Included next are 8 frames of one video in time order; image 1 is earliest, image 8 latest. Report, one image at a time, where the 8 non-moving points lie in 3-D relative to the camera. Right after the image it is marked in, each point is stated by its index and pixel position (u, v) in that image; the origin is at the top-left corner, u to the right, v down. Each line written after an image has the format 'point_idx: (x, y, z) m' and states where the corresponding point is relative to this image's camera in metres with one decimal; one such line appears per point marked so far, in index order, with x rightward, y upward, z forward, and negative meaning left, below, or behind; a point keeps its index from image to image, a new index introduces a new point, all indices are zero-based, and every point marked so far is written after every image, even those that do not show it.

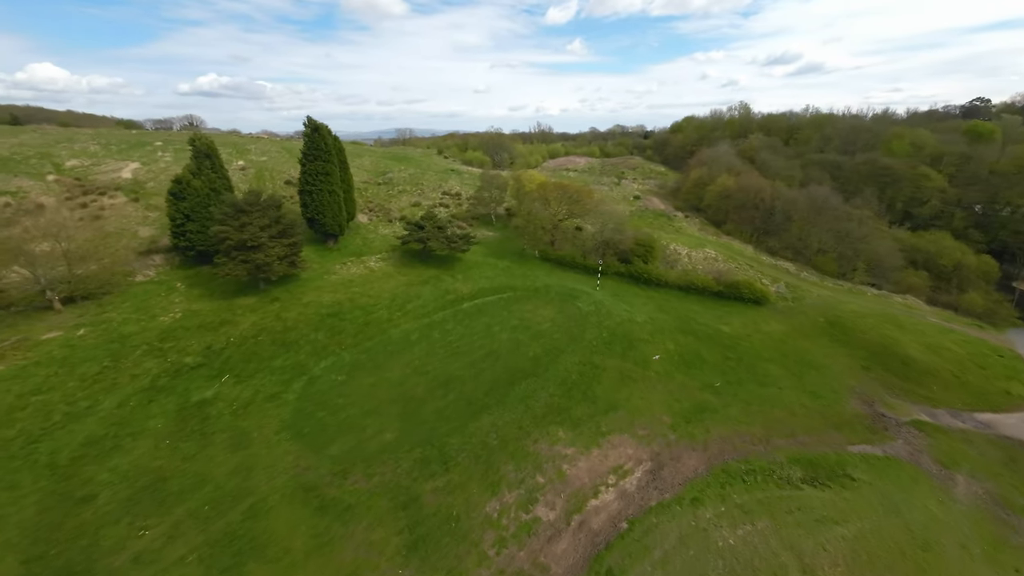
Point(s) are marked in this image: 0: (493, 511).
0: (-0.7, -10.2, +19.2) m
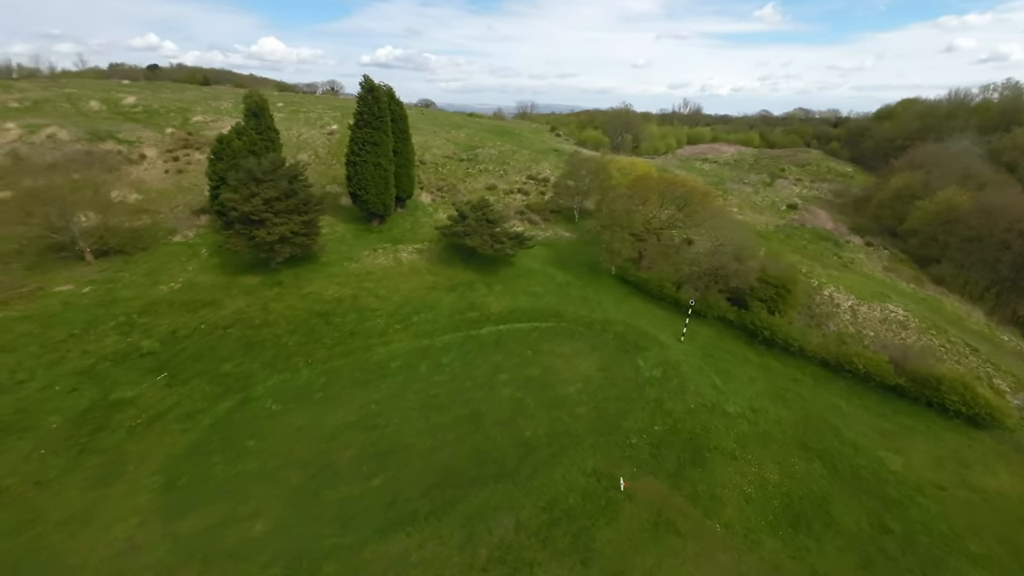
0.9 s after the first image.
0: (-5.1, -12.0, +10.8) m
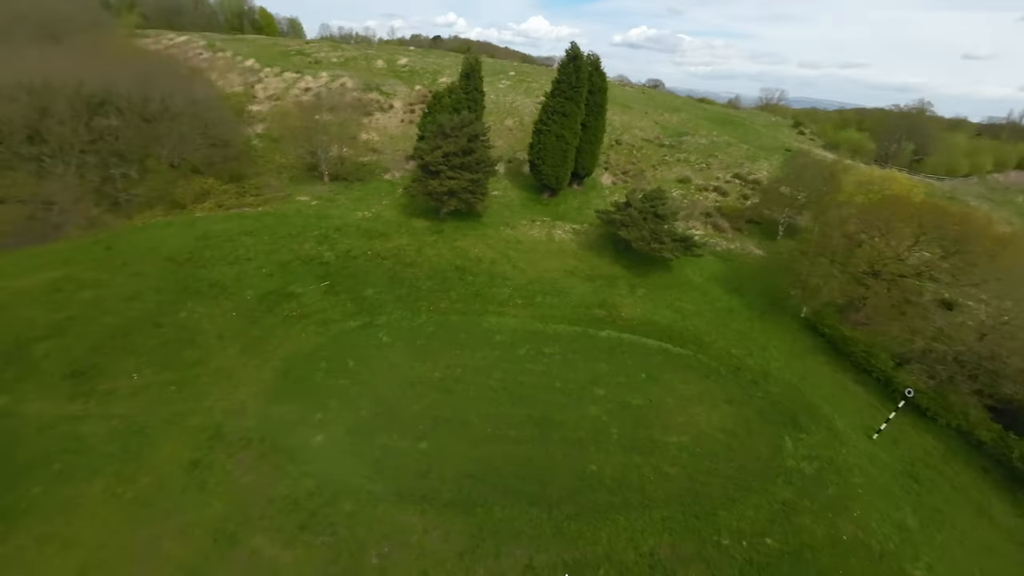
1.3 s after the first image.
0: (-7.0, -10.1, +11.5) m
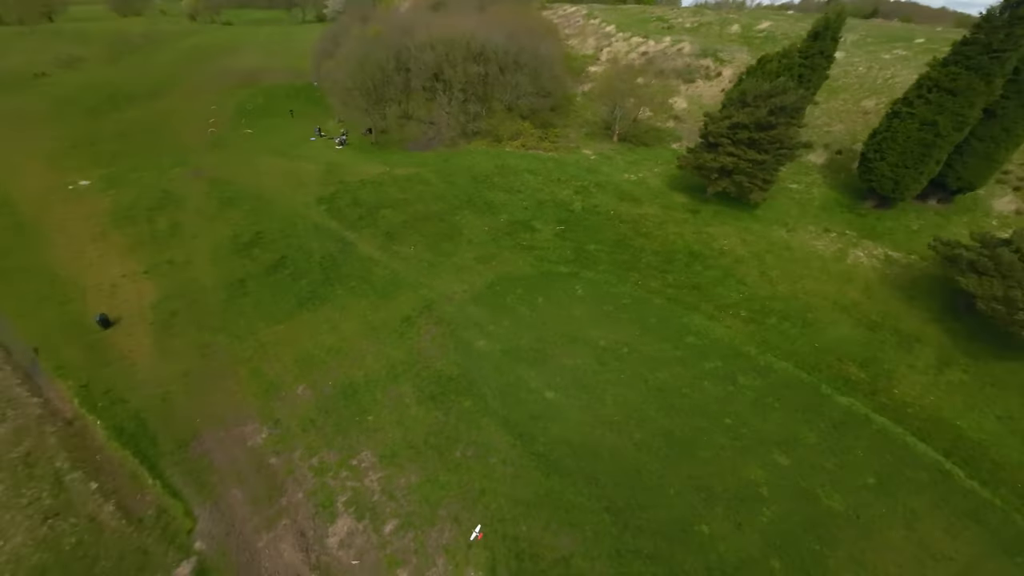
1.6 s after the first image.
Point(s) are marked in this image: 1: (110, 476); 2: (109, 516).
0: (-5.6, -6.3, +15.8) m
1: (-13.6, -6.5, +14.5) m
2: (-12.6, -7.2, +13.5) m
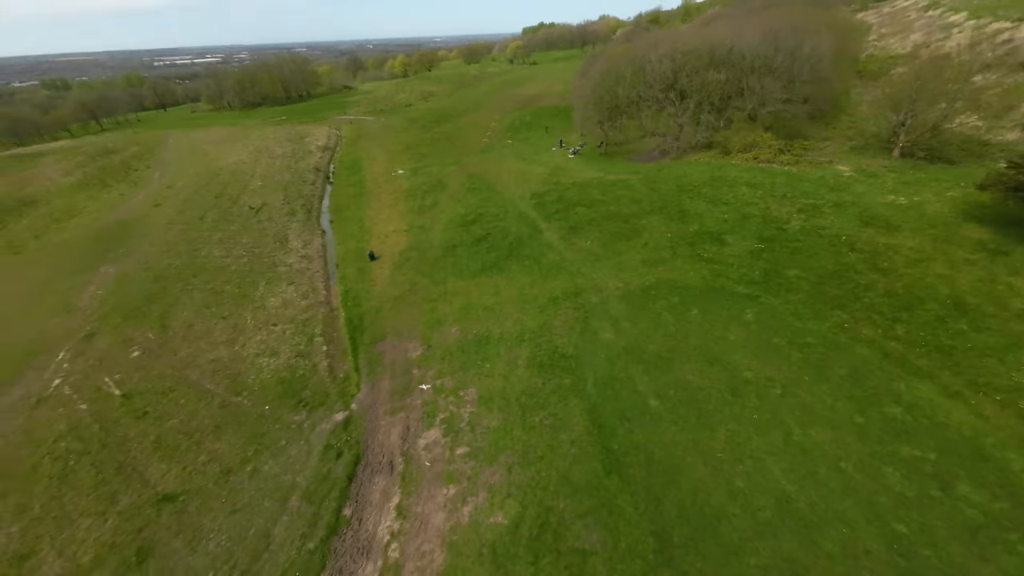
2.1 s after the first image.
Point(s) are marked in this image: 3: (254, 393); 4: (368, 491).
0: (-2.1, -4.6, +18.9) m
1: (-9.3, -3.1, +22.3) m
2: (-9.2, -3.9, +20.8) m
3: (-11.3, -4.5, +18.5) m
4: (-5.1, -7.4, +15.5) m
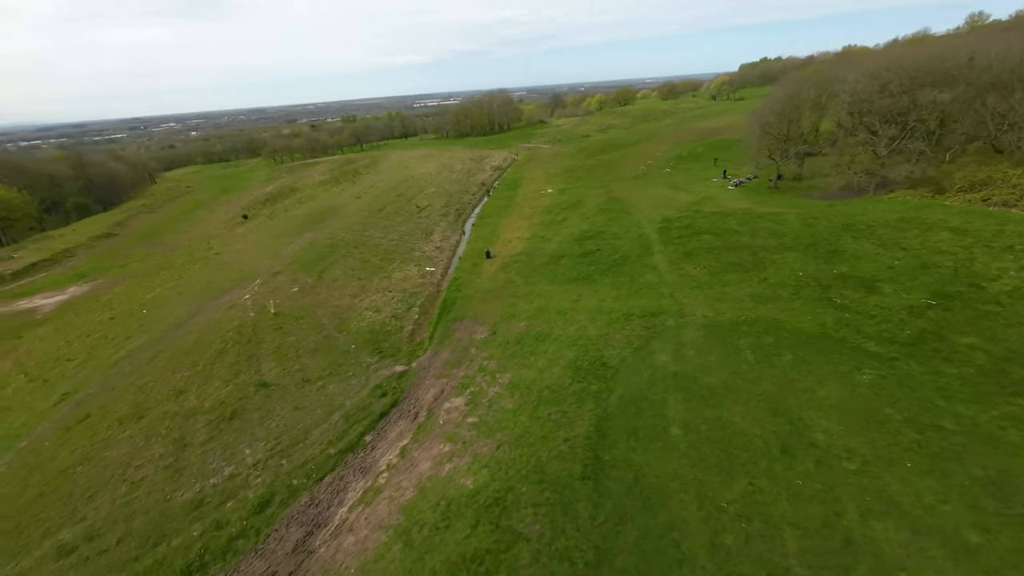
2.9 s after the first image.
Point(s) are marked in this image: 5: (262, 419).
0: (-0.5, -4.1, +20.1) m
1: (-5.4, -1.9, +26.2) m
2: (-6.0, -2.5, +24.8) m
3: (-8.9, -2.5, +23.5) m
4: (-5.2, -5.9, +18.2) m
5: (-10.4, -5.5, +17.9) m
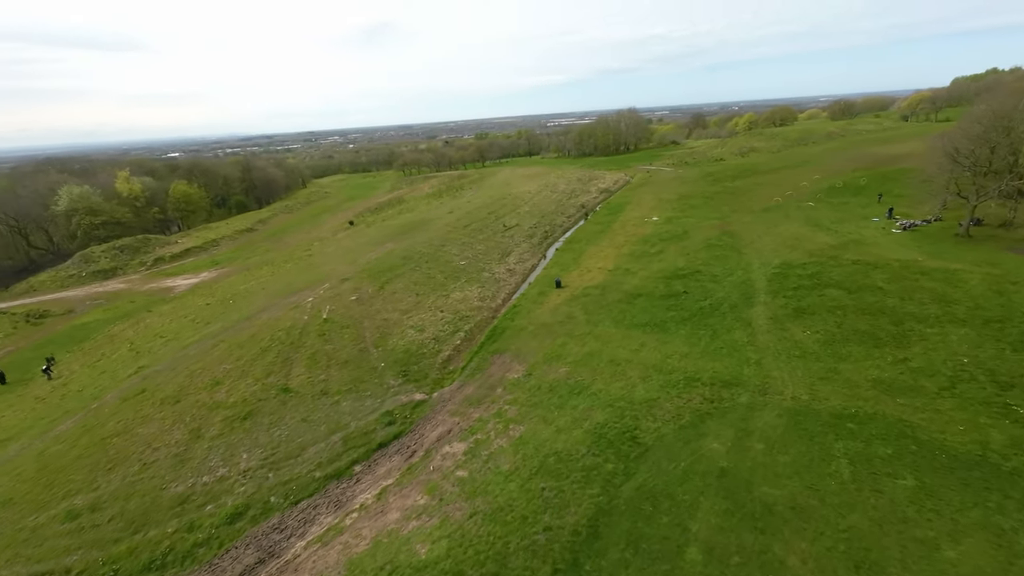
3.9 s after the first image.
0: (0.0, -5.7, +17.6) m
1: (-2.7, -3.2, +24.8) m
2: (-3.8, -3.7, +23.6) m
3: (-6.9, -3.3, +23.2) m
4: (-5.2, -6.9, +17.0) m
5: (-10.2, -5.8, +18.1) m
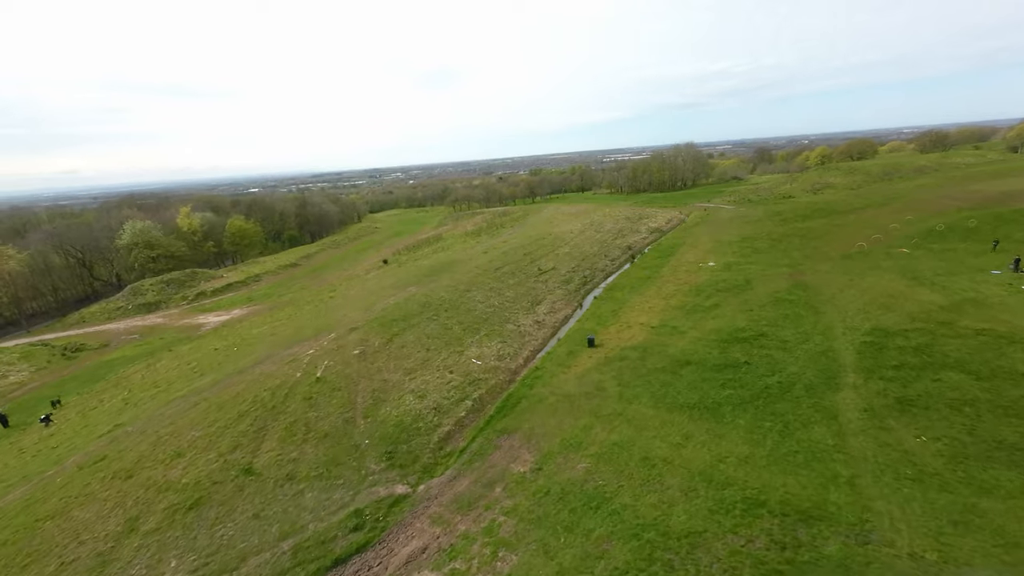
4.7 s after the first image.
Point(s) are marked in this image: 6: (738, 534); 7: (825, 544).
0: (-0.3, -8.3, +13.3) m
1: (-2.1, -6.3, +21.0) m
2: (-3.3, -6.7, +19.9) m
3: (-6.4, -6.2, +19.9) m
4: (-5.6, -9.3, +13.3) m
5: (-10.4, -8.1, +15.1) m
6: (+6.9, -7.5, +13.1) m
7: (+8.4, -7.1, +11.8) m
